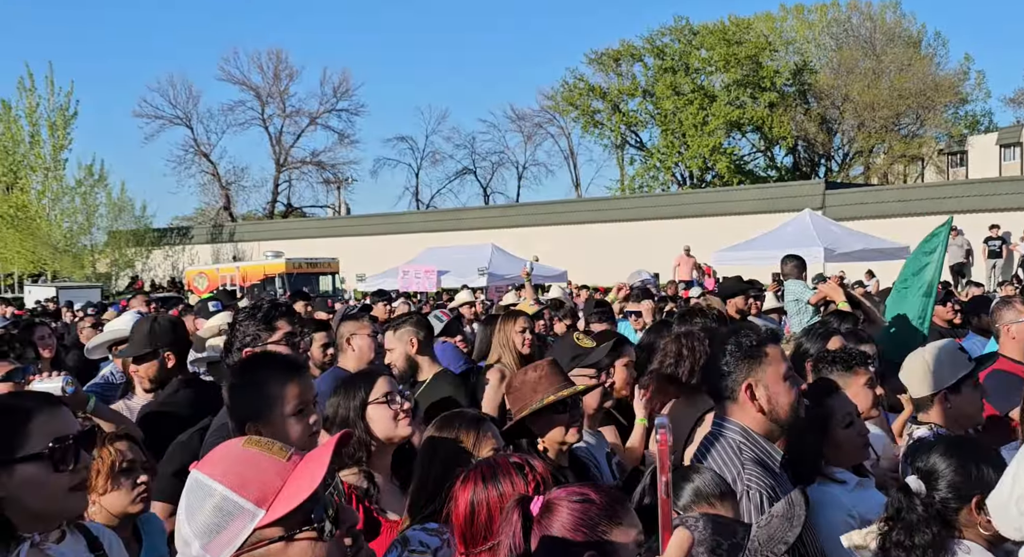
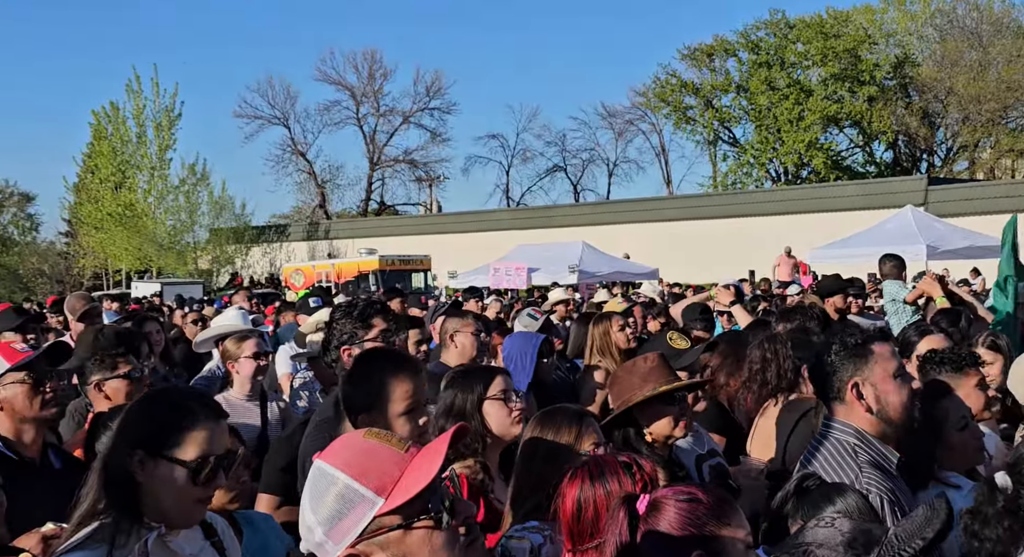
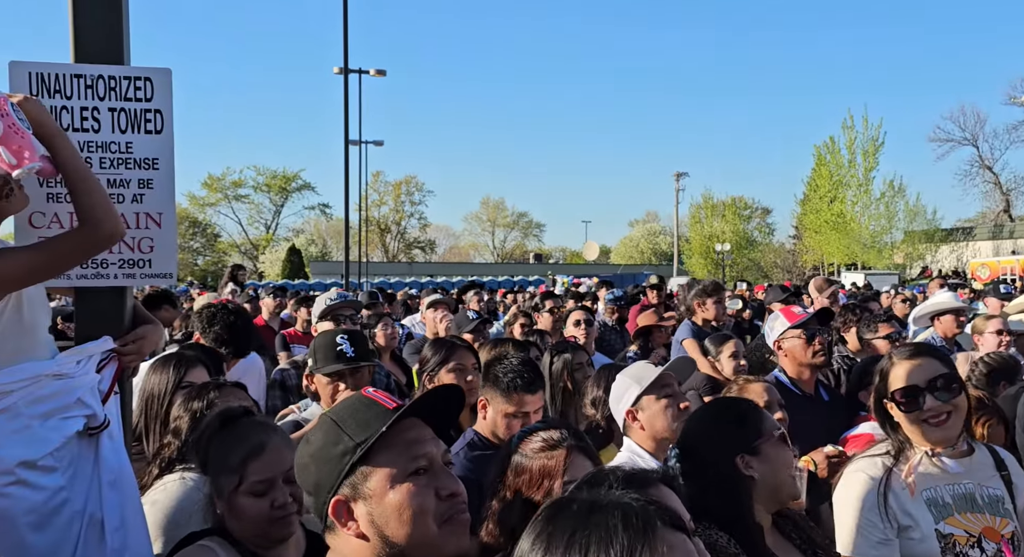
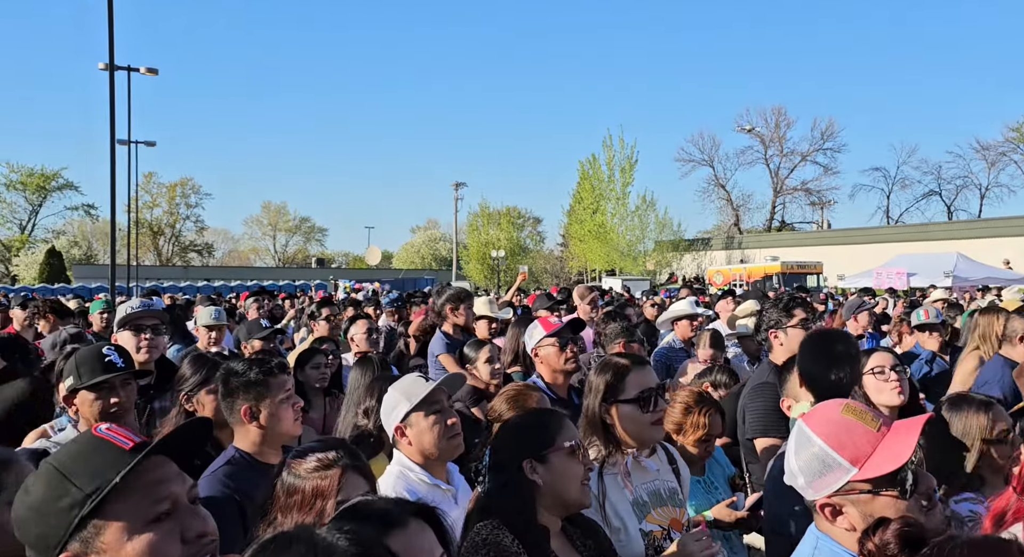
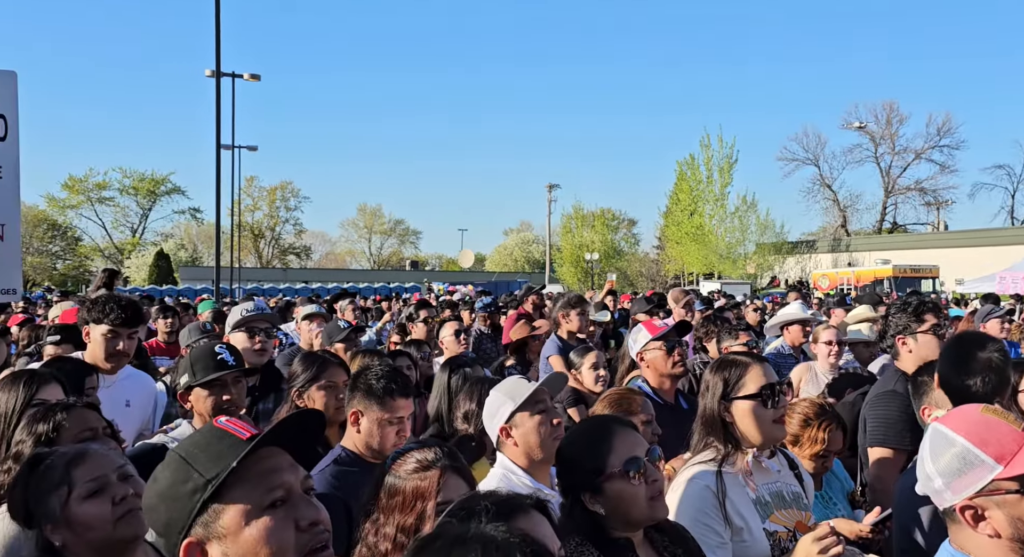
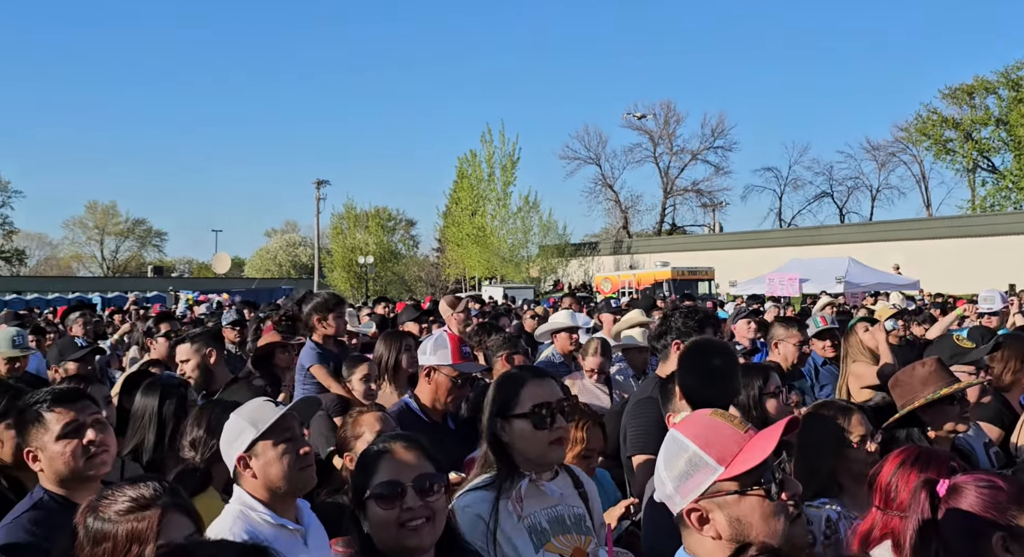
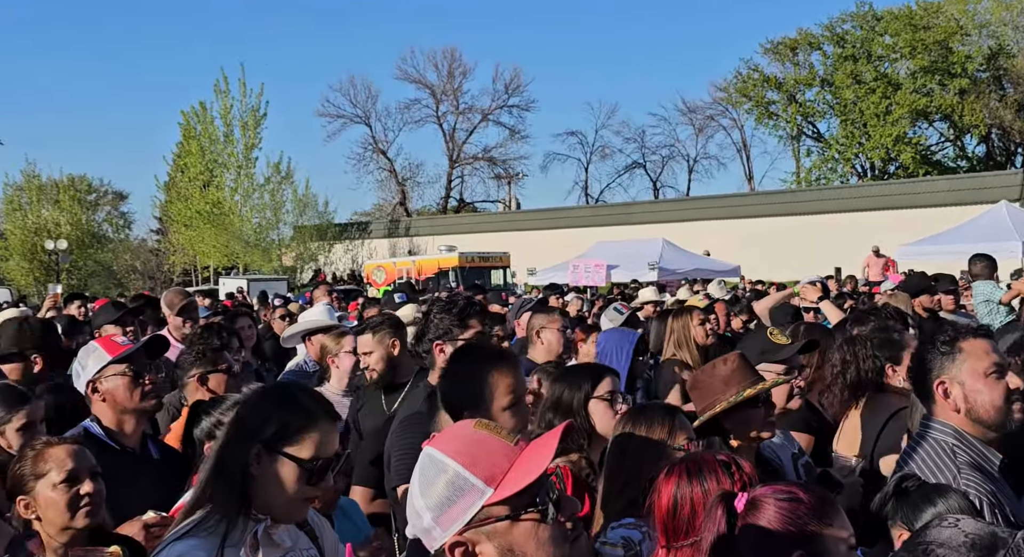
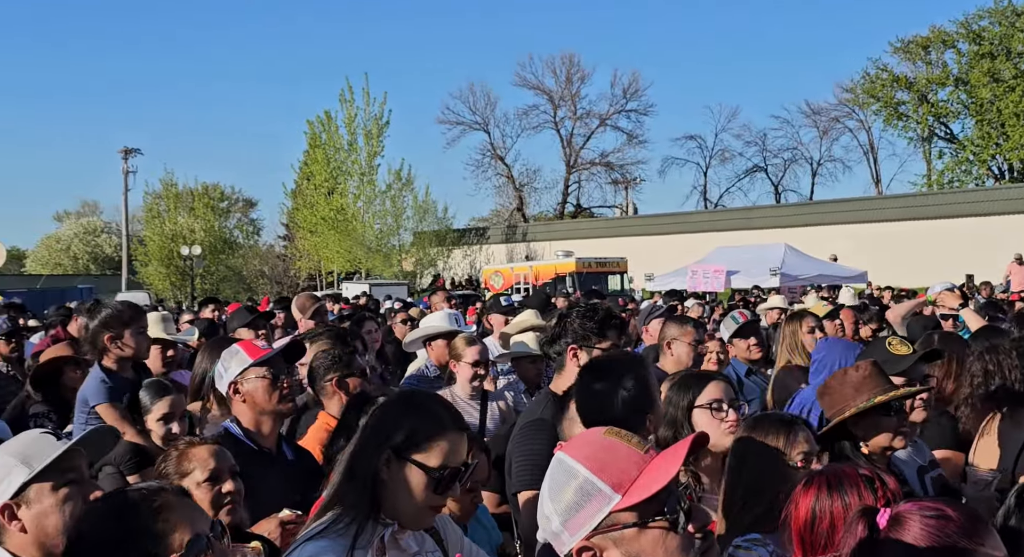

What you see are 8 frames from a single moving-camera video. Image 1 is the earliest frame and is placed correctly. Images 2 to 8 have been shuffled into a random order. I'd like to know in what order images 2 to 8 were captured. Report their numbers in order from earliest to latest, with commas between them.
2, 7, 8, 6, 4, 5, 3
